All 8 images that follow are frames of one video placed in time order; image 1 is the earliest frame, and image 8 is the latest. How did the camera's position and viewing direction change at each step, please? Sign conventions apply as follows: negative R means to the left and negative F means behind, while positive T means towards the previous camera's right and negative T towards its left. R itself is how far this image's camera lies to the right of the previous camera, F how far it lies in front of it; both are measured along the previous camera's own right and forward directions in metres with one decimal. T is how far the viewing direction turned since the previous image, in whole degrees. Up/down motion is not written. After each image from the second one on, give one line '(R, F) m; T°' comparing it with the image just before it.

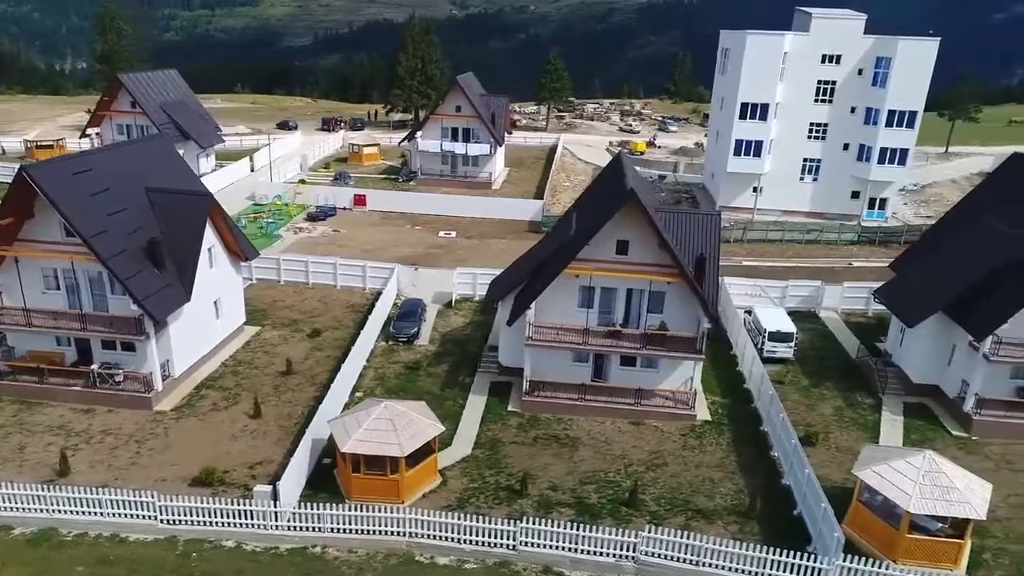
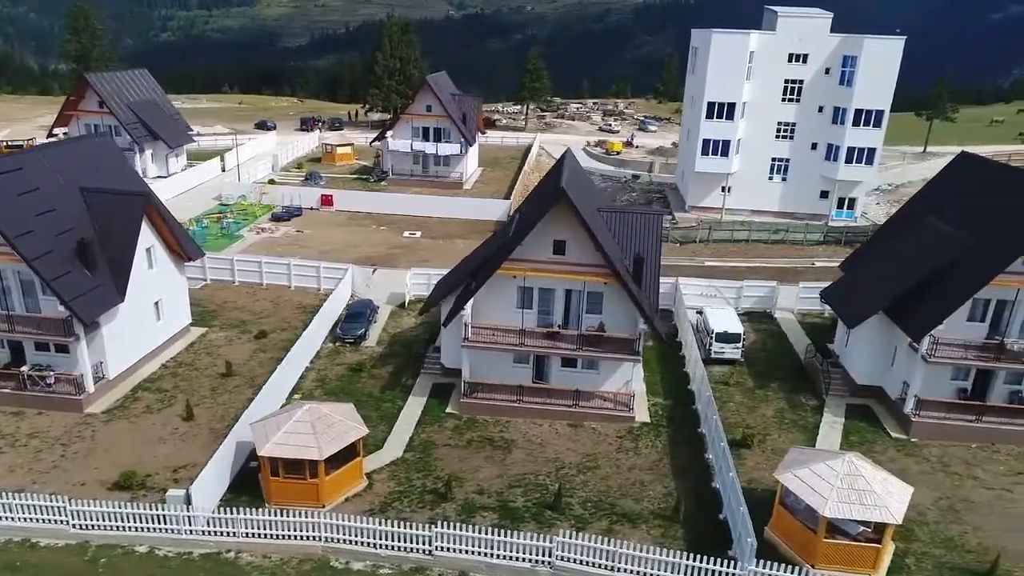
(+2.4, +0.3) m; 0°
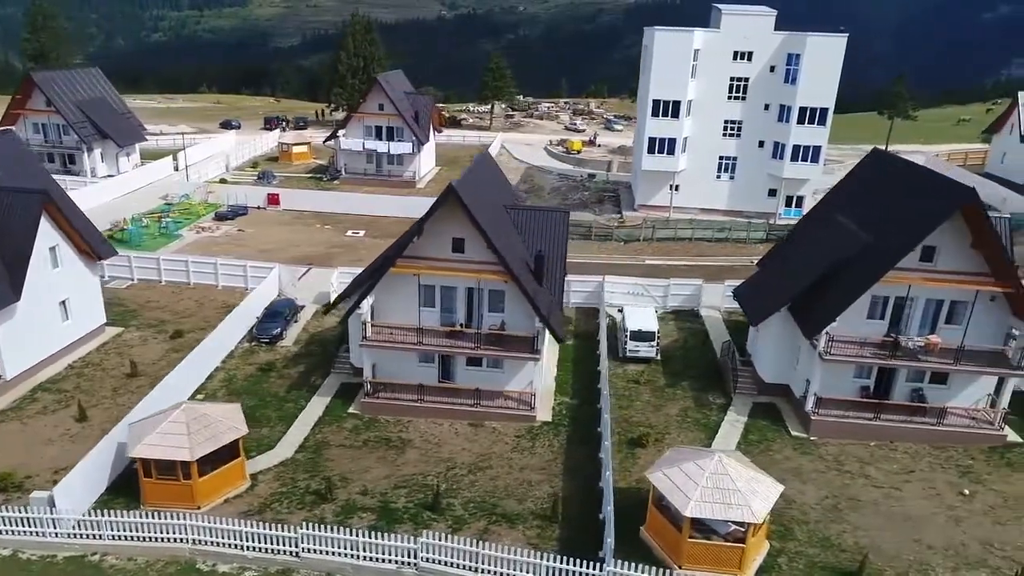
(+3.7, +0.3) m; 0°
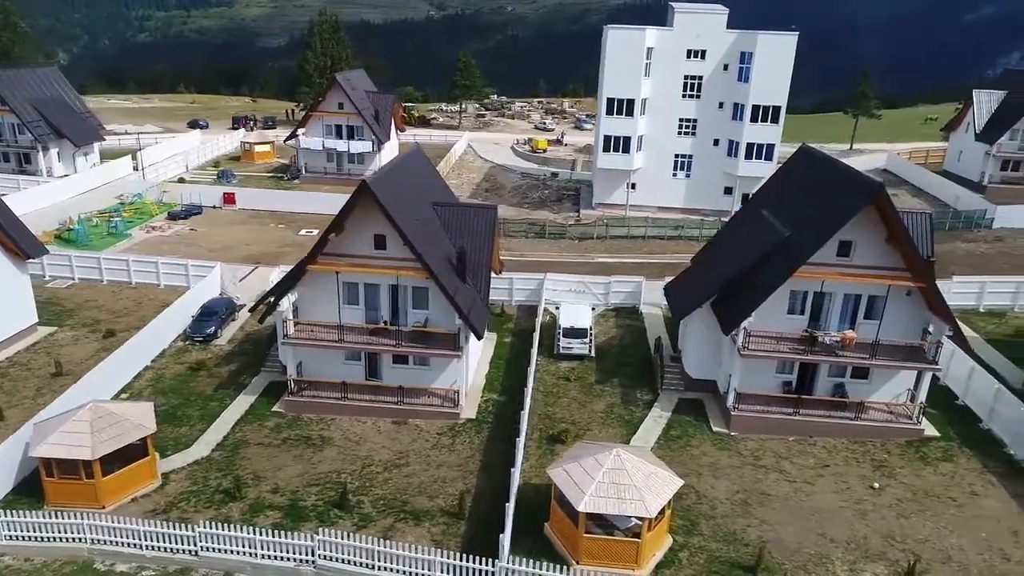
(+2.6, +0.1) m; +1°
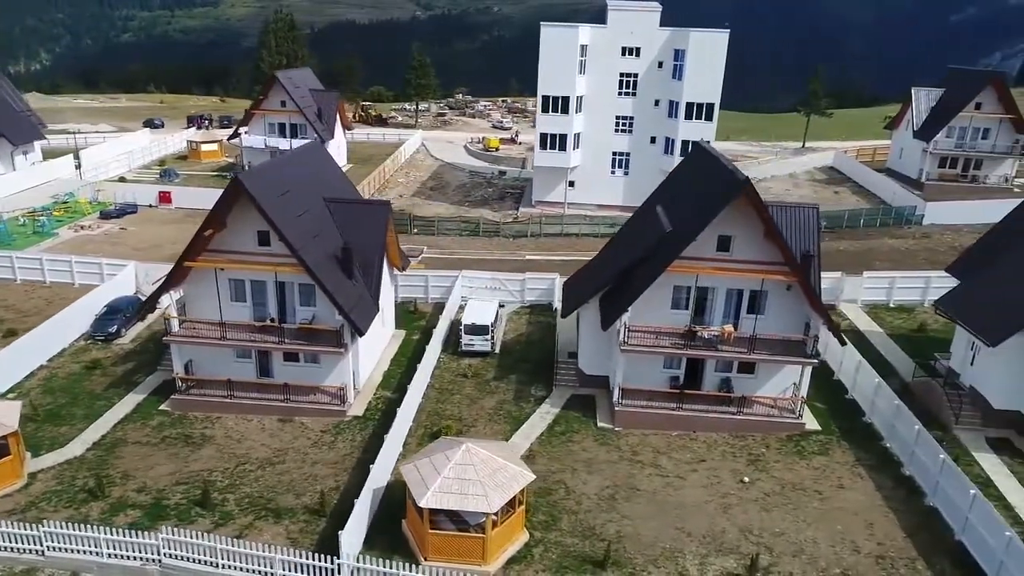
(+4.0, +0.1) m; +1°
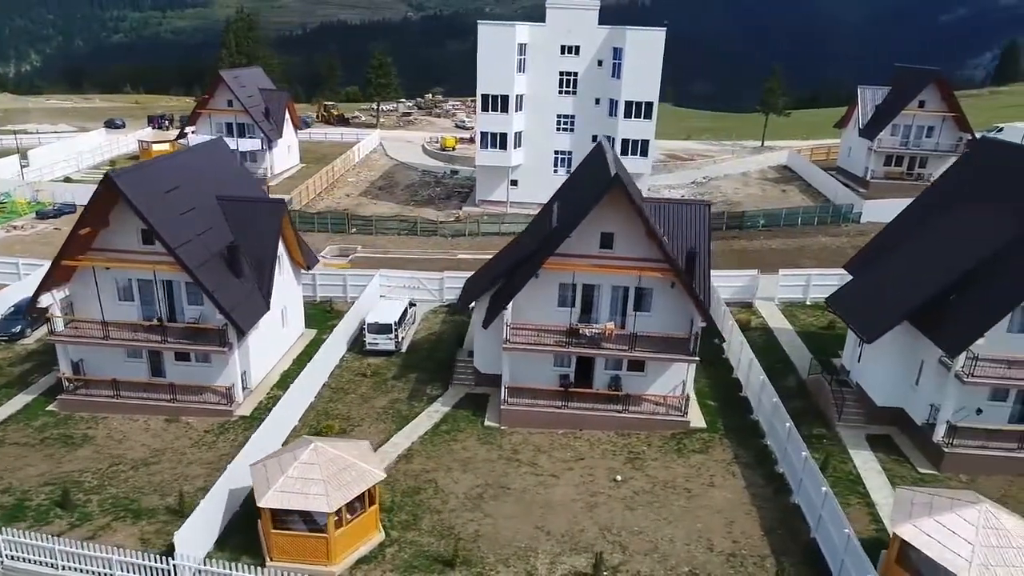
(+4.1, +0.2) m; 0°
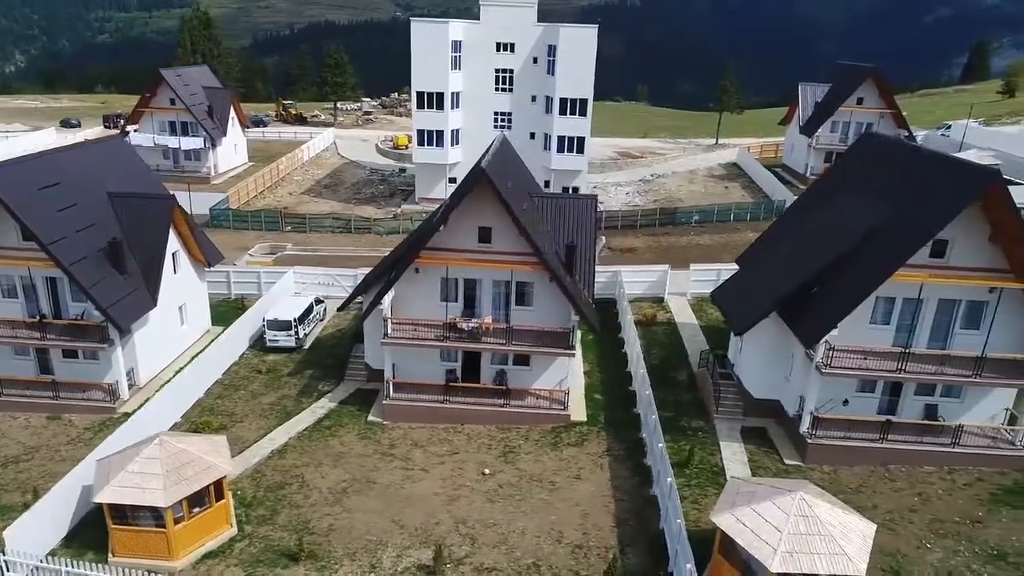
(+4.0, 0.0) m; +1°
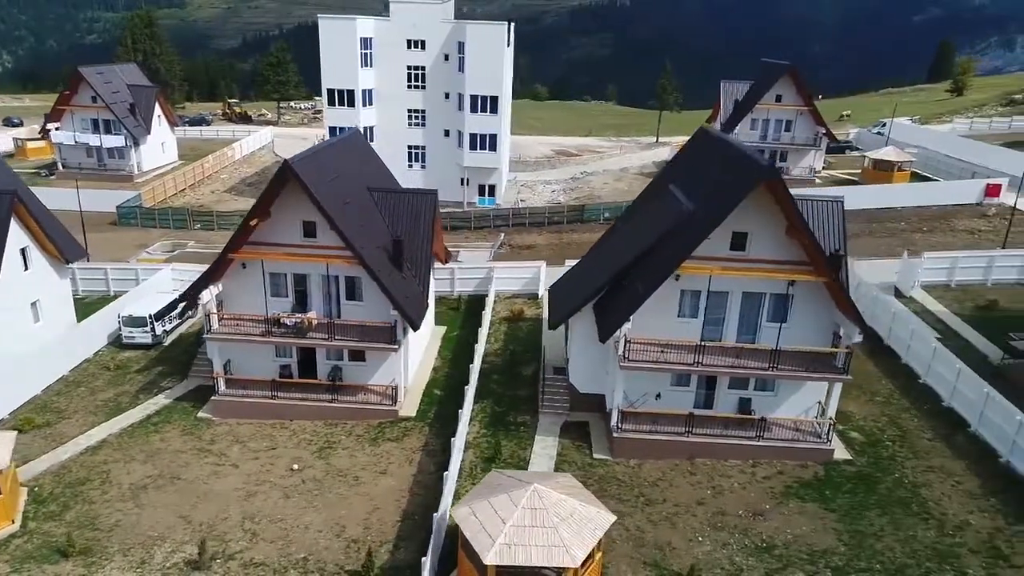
(+6.0, +0.1) m; 0°
